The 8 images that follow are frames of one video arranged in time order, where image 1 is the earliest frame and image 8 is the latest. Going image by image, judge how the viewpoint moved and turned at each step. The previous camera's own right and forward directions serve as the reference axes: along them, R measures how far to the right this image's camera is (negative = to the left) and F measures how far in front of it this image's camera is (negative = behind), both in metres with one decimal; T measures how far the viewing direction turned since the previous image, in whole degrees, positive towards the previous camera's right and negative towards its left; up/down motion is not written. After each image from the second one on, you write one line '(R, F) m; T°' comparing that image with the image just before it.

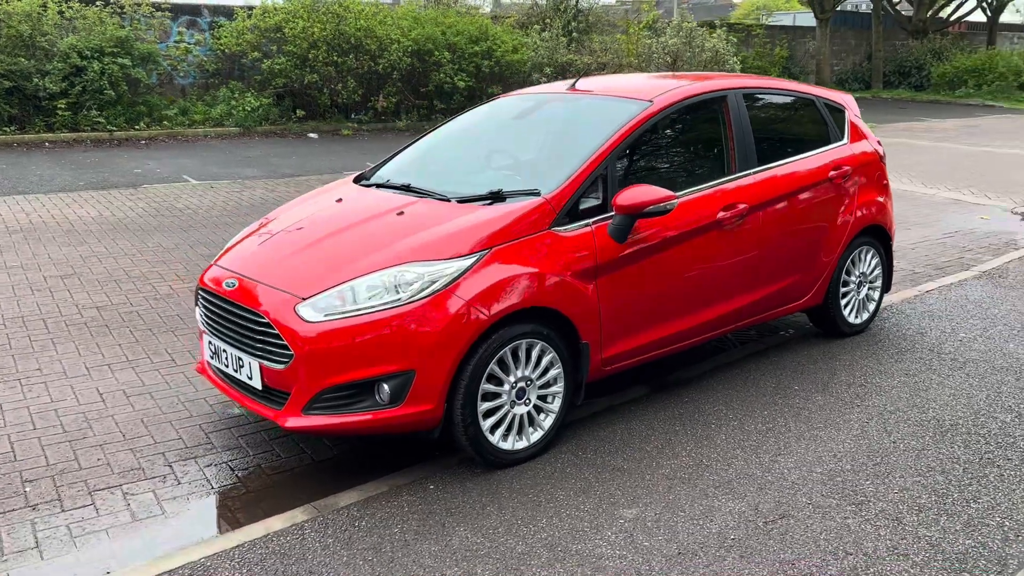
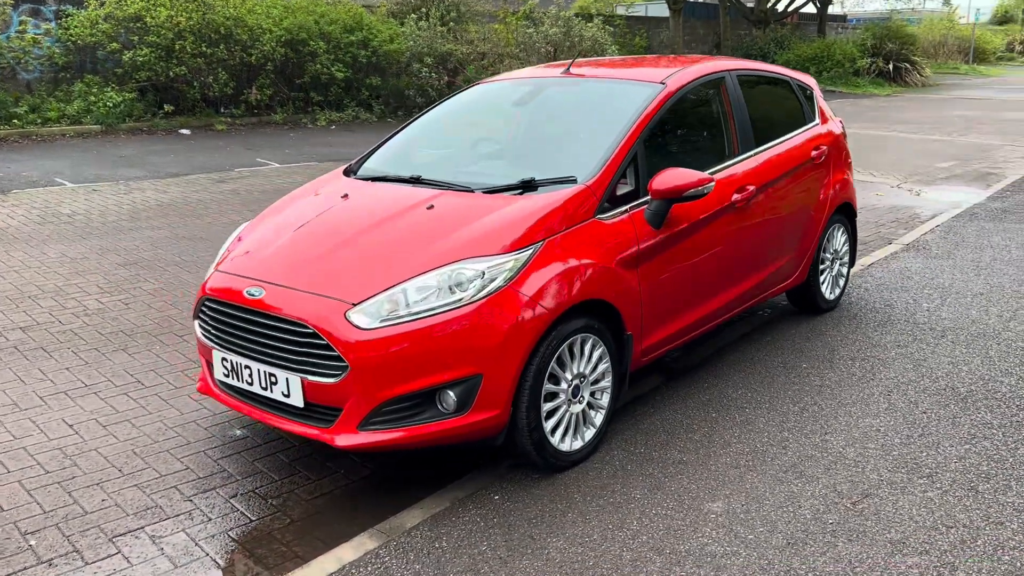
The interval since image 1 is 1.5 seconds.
(-0.8, +0.3) m; +9°
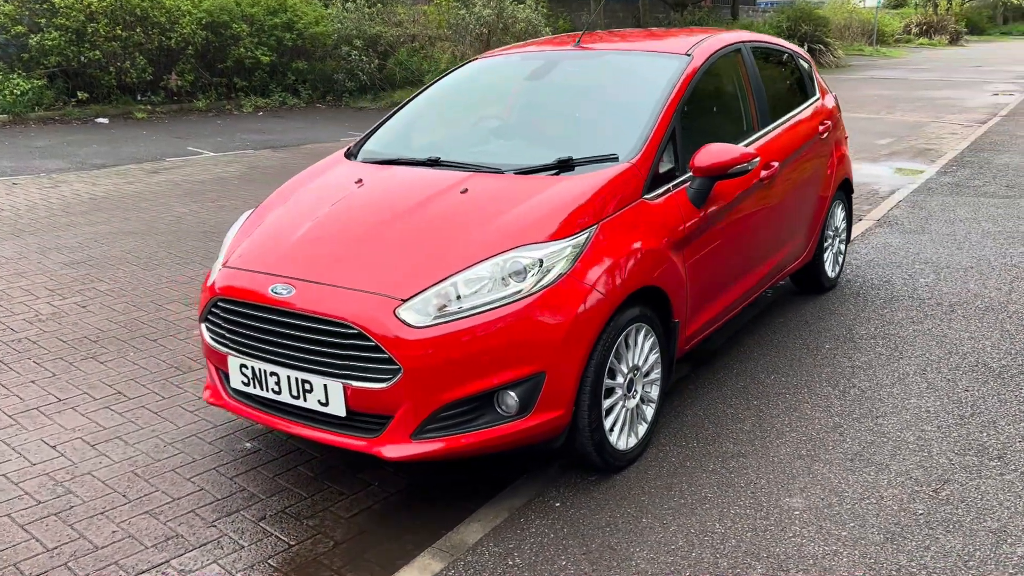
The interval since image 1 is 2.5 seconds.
(-0.5, +0.3) m; +5°
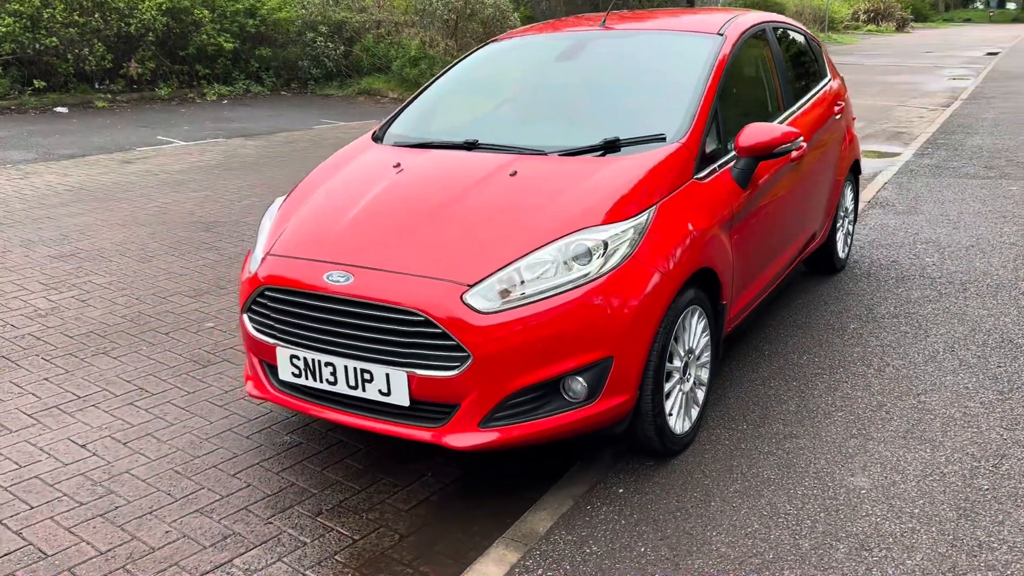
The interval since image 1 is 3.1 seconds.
(-0.4, +0.1) m; +3°
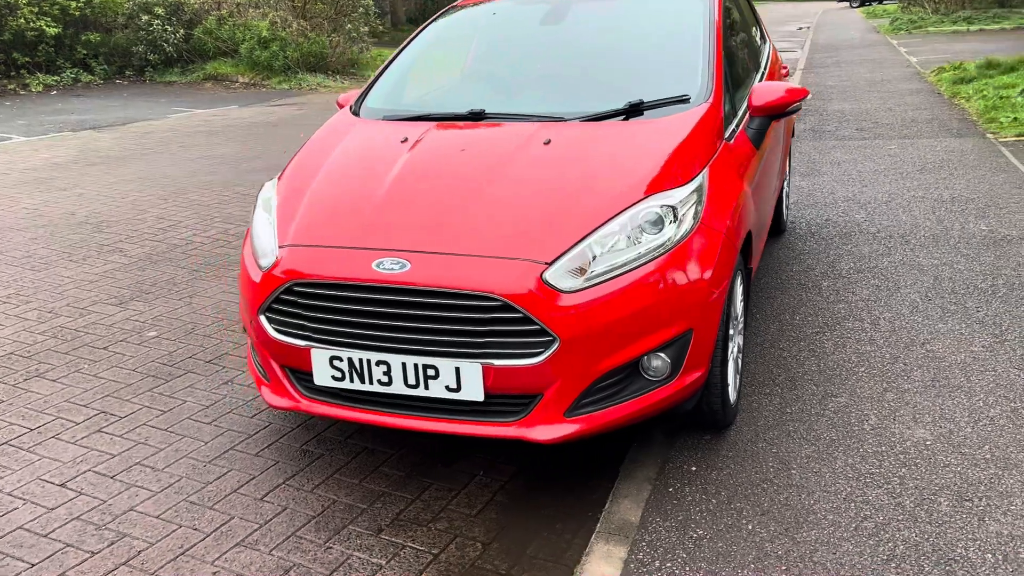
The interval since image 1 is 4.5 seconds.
(-0.7, +0.3) m; +11°
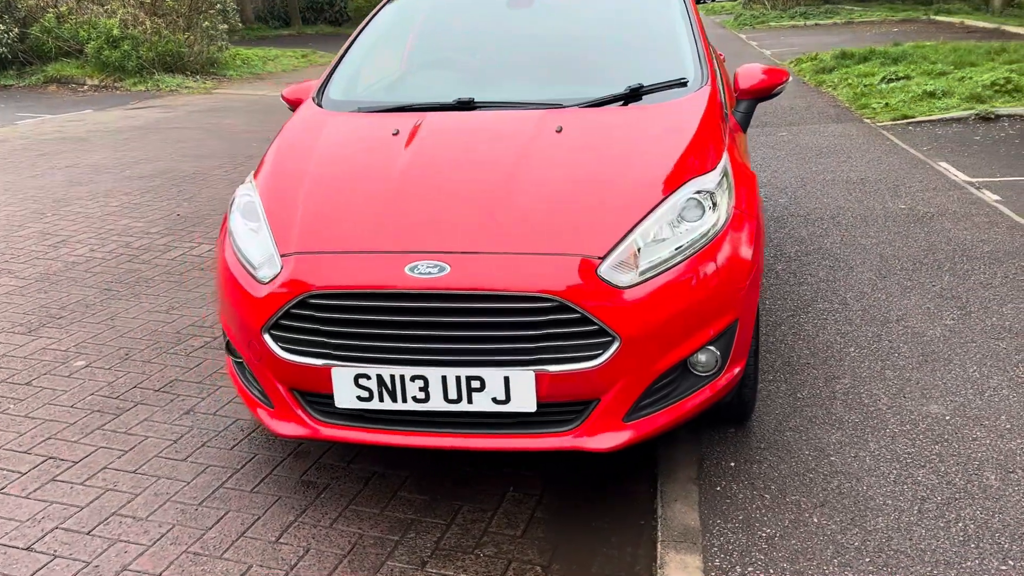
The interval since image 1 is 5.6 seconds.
(-0.5, +0.3) m; +9°
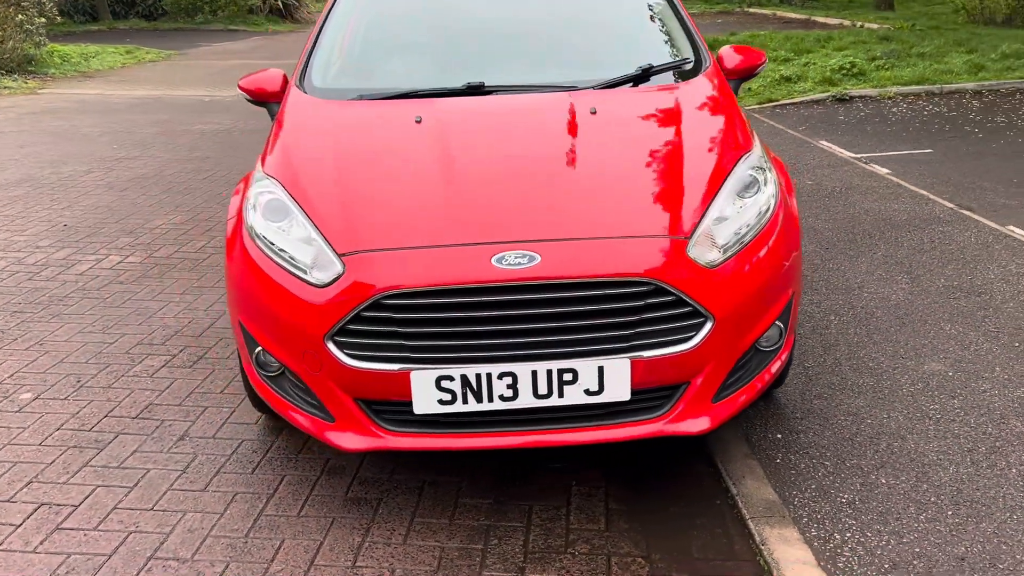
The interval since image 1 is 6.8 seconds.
(-0.7, +0.2) m; +11°
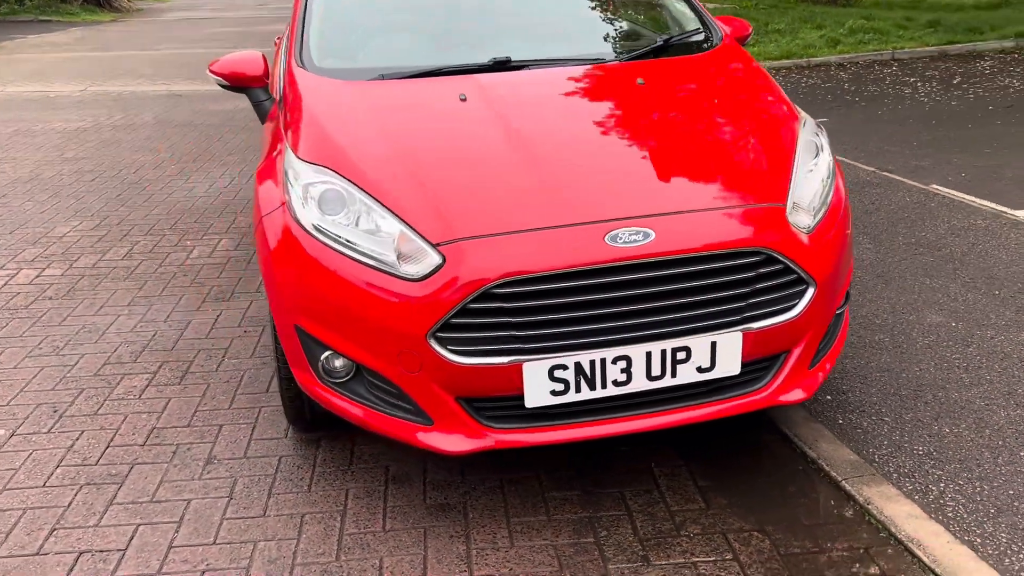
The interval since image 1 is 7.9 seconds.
(-0.7, +0.2) m; +10°
